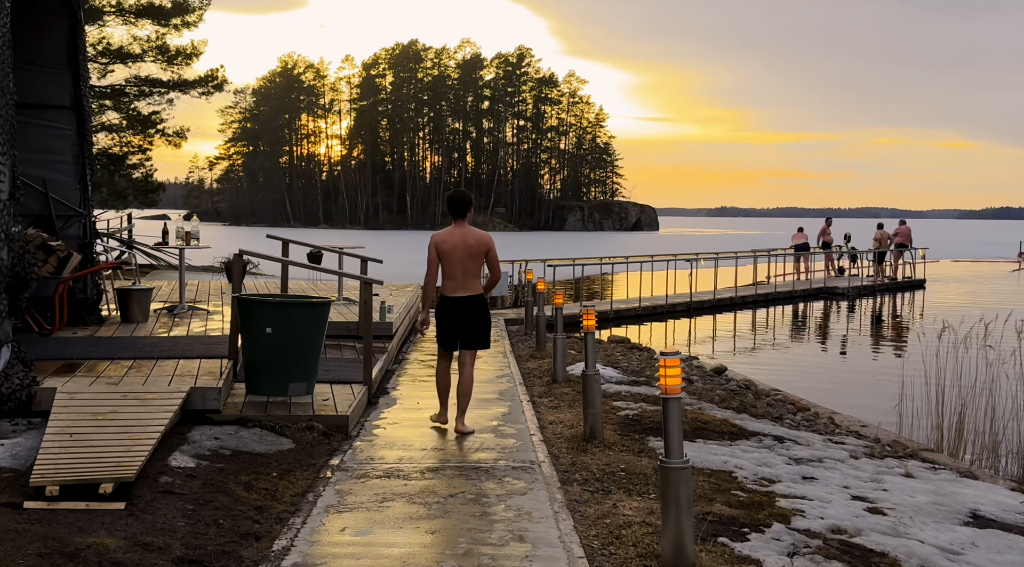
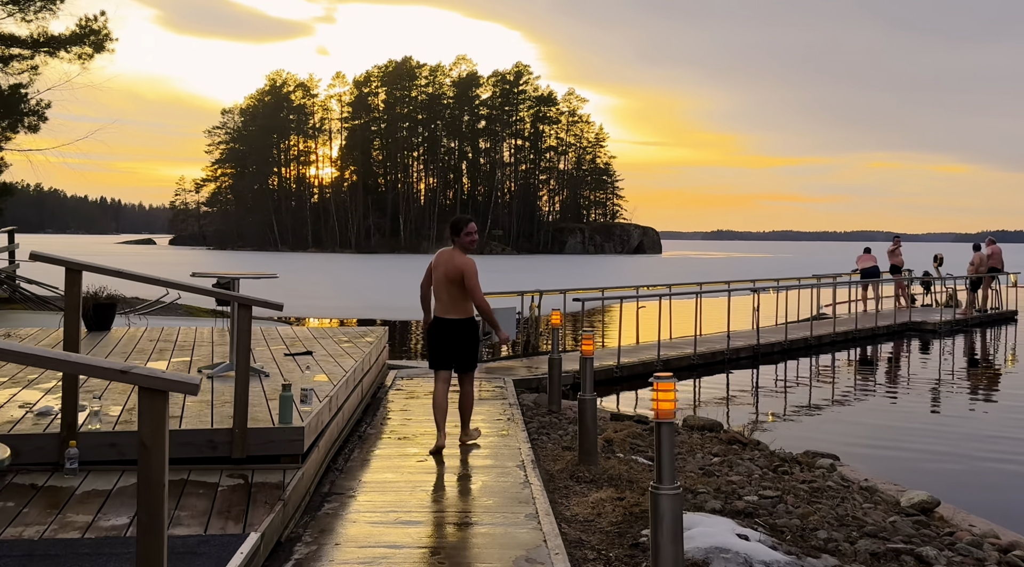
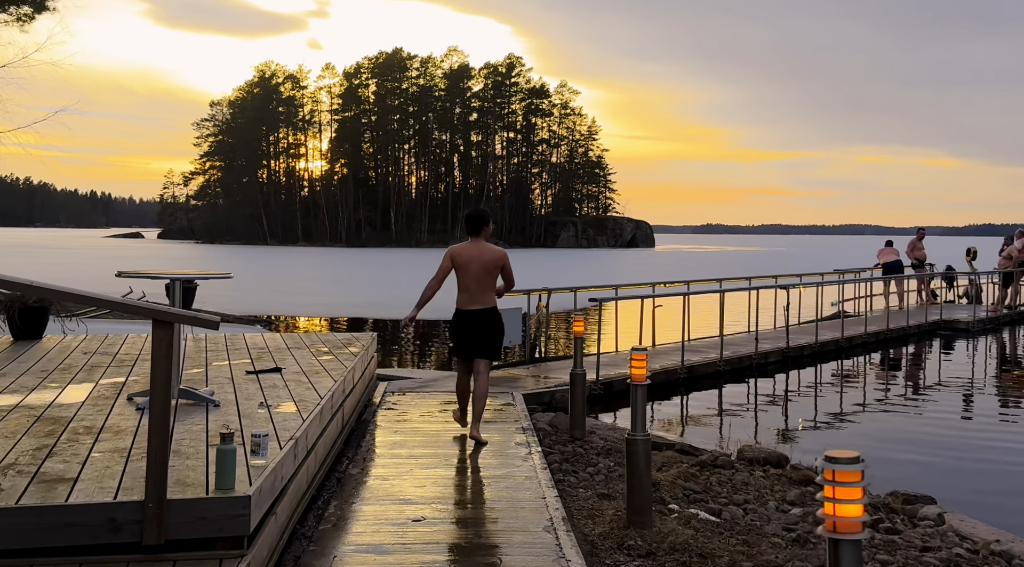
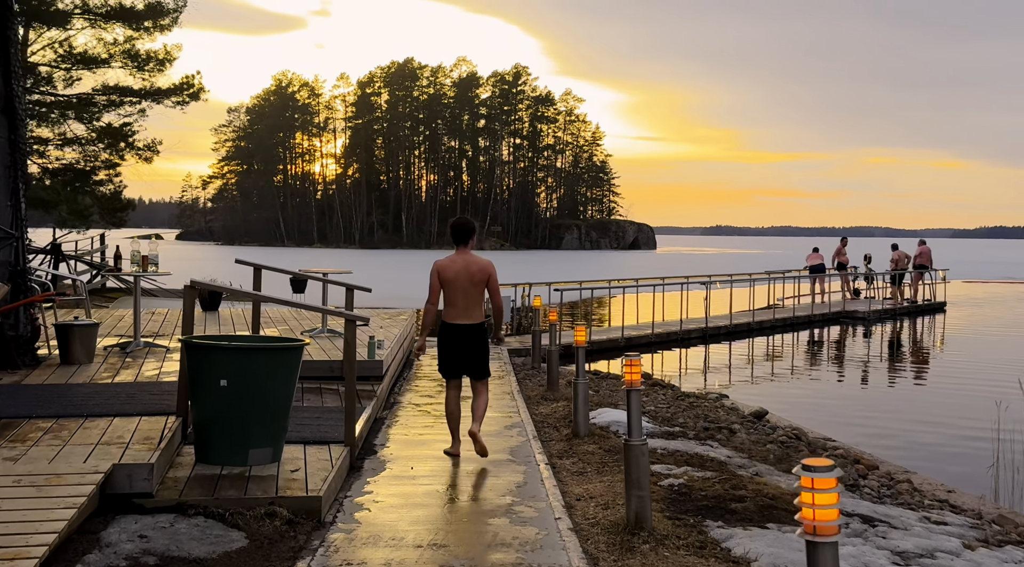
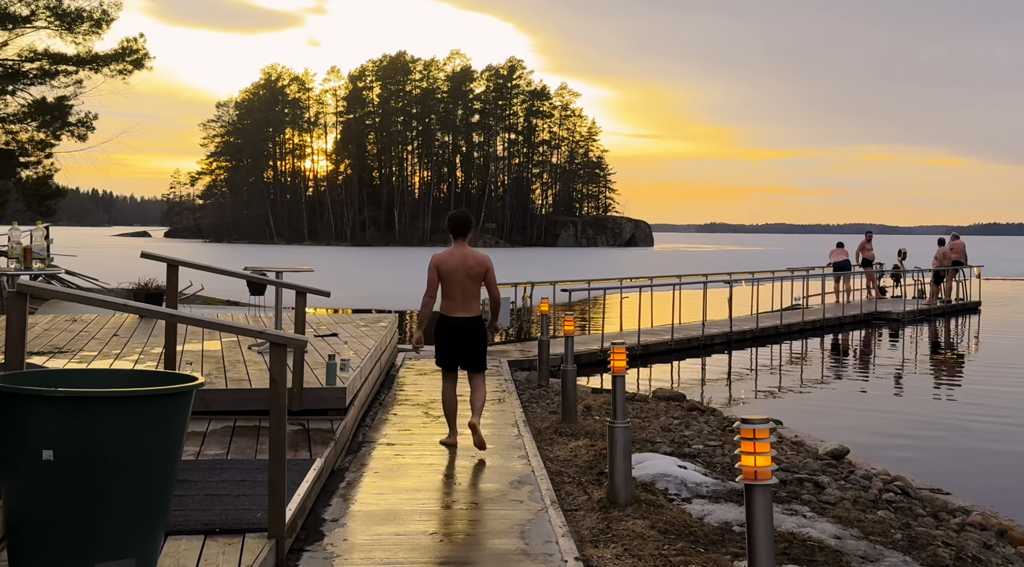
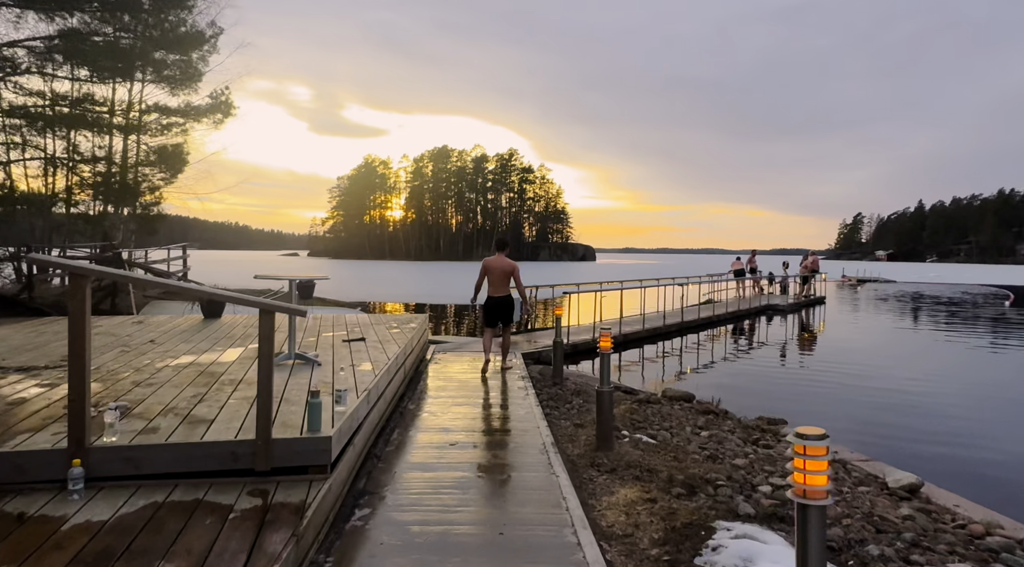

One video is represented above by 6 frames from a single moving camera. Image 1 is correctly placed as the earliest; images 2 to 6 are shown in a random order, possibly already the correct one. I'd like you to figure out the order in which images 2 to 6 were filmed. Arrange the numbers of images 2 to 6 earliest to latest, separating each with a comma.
4, 5, 2, 3, 6
